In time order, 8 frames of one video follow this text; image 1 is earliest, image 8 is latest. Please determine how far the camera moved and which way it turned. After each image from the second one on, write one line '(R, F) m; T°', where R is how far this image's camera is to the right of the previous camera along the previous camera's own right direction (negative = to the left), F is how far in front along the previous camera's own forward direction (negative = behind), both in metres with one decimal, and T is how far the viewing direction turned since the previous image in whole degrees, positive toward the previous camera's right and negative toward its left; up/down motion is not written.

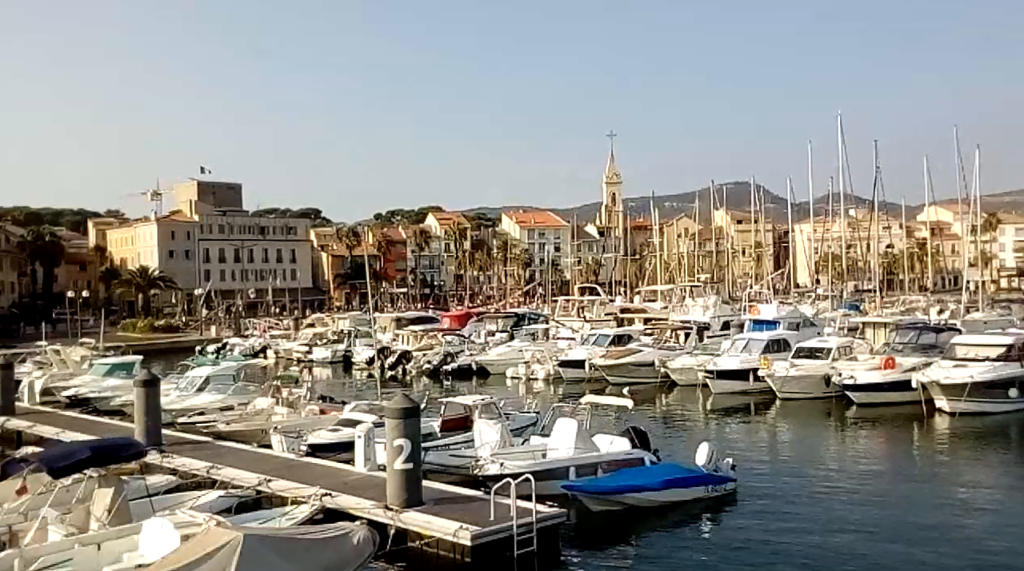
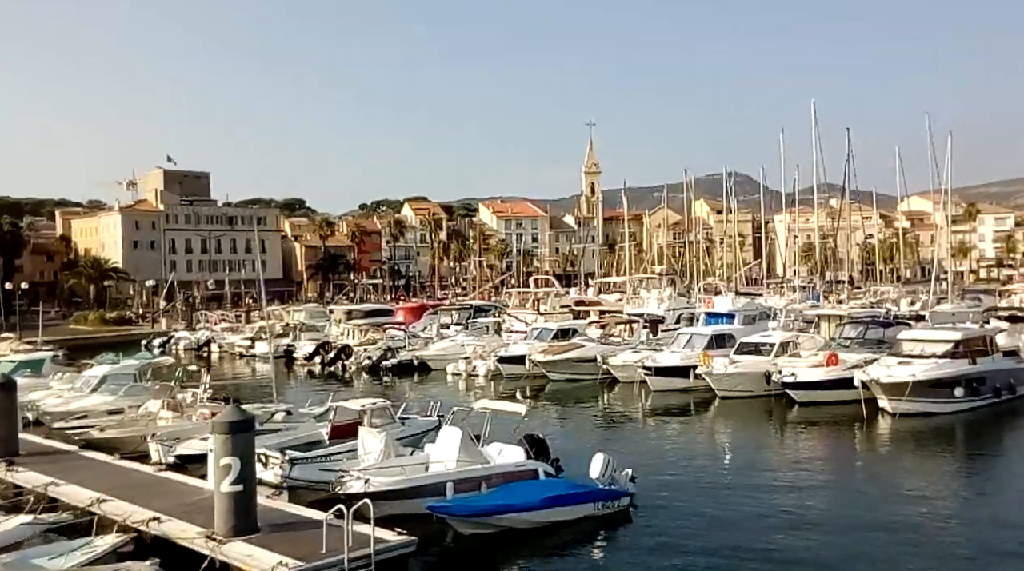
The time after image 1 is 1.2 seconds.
(+2.0, +2.0) m; +1°
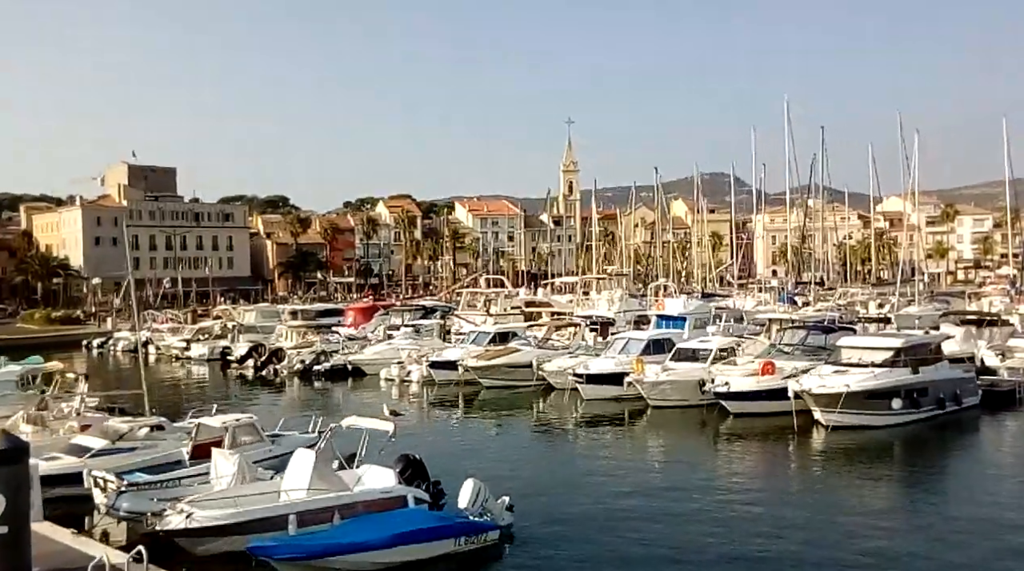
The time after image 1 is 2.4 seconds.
(+2.0, +2.1) m; +1°
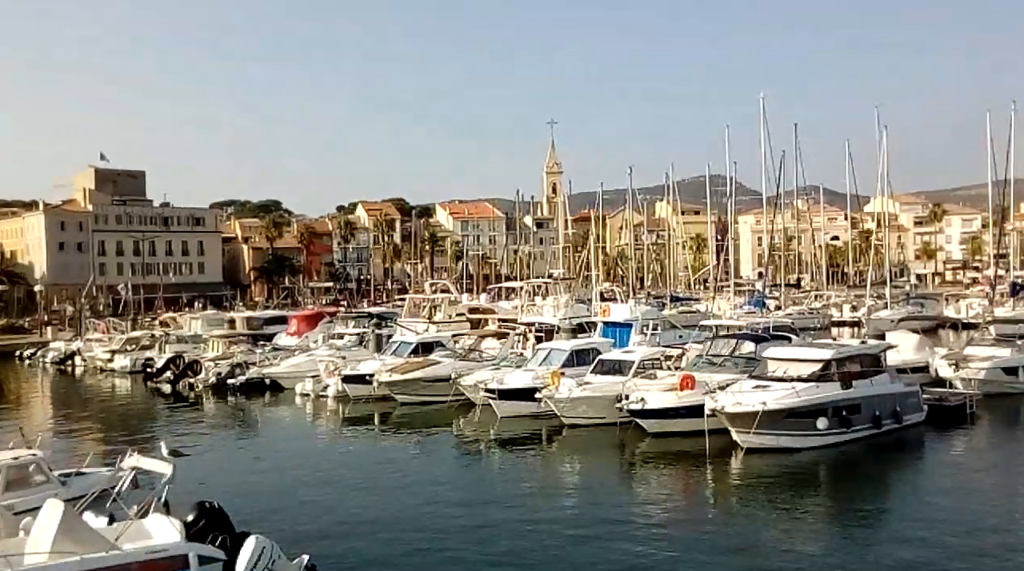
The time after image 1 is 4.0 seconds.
(+2.7, +3.0) m; 0°
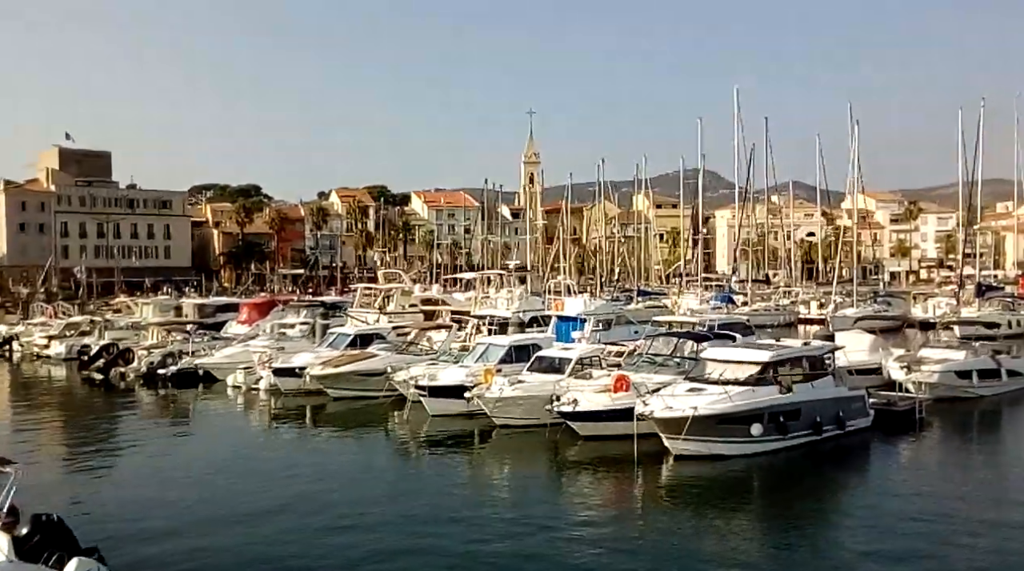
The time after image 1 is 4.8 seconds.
(+1.4, +1.5) m; +1°
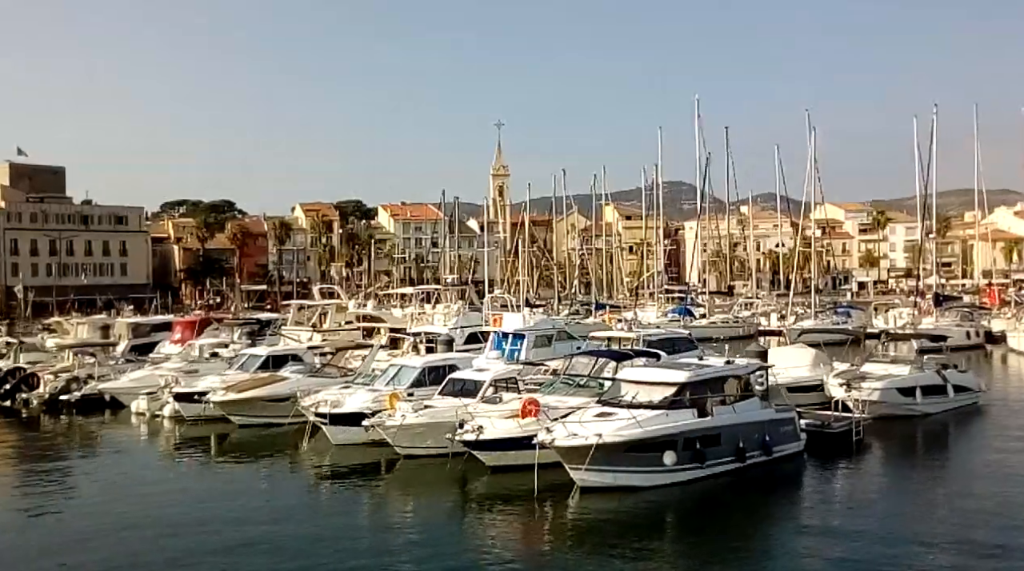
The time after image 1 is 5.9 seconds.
(+1.9, +2.1) m; +1°
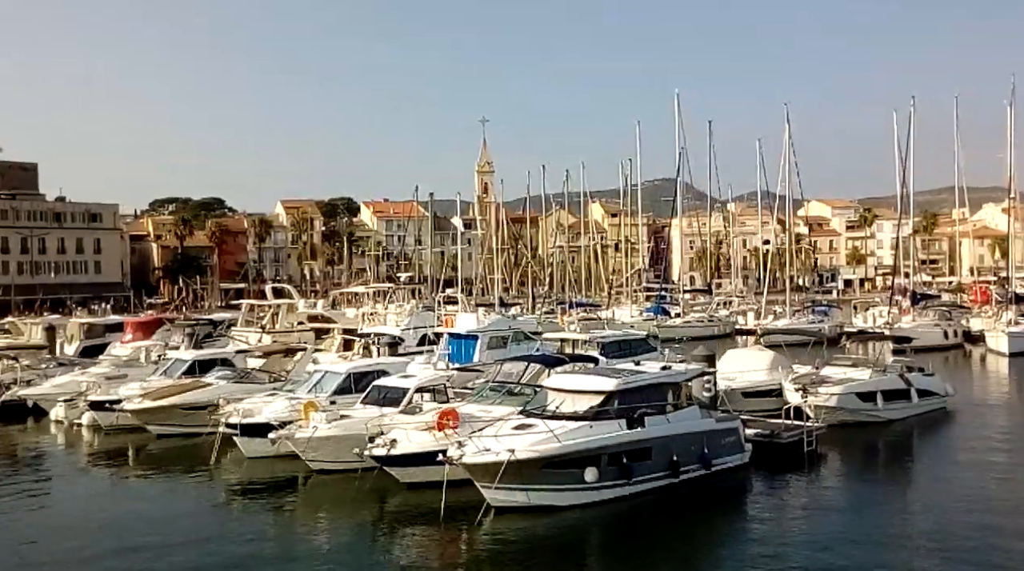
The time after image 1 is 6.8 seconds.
(+1.6, +2.0) m; +1°
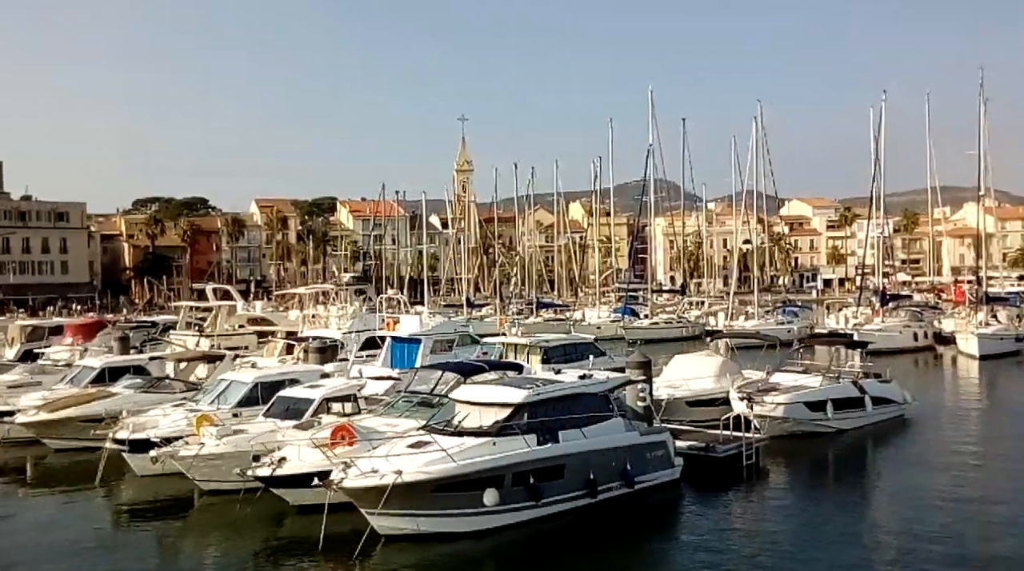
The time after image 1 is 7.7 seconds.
(+1.6, +2.0) m; +1°
